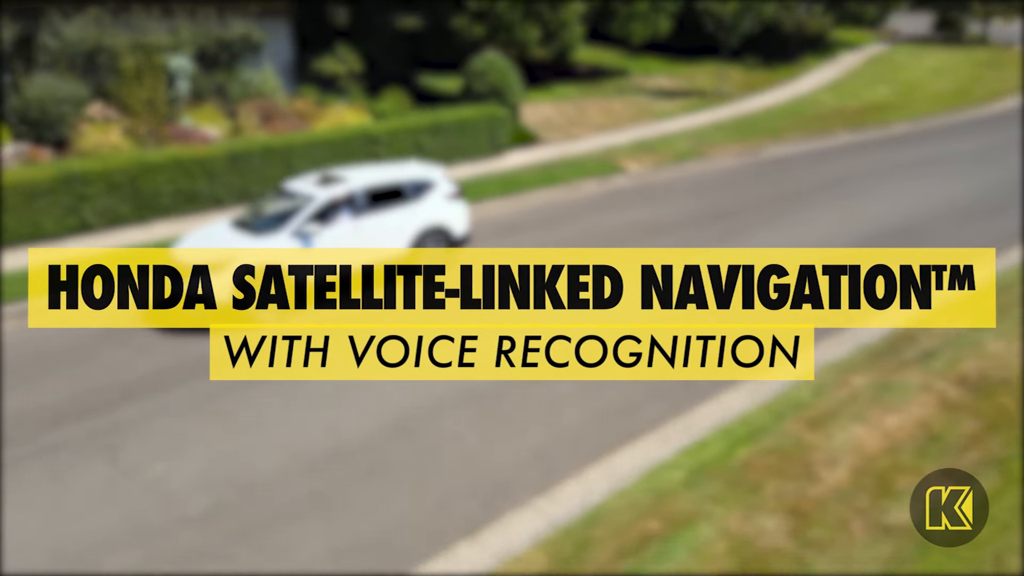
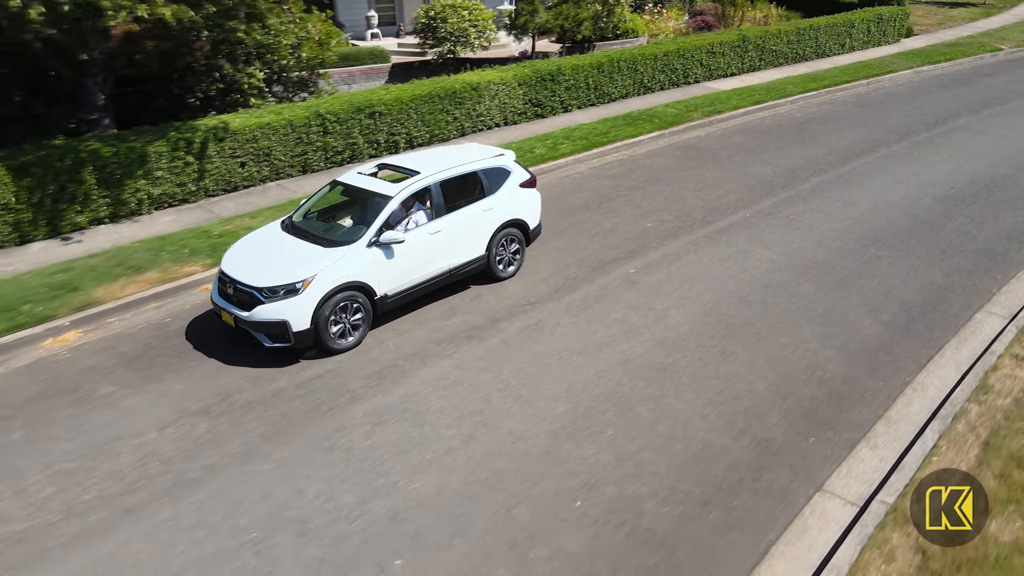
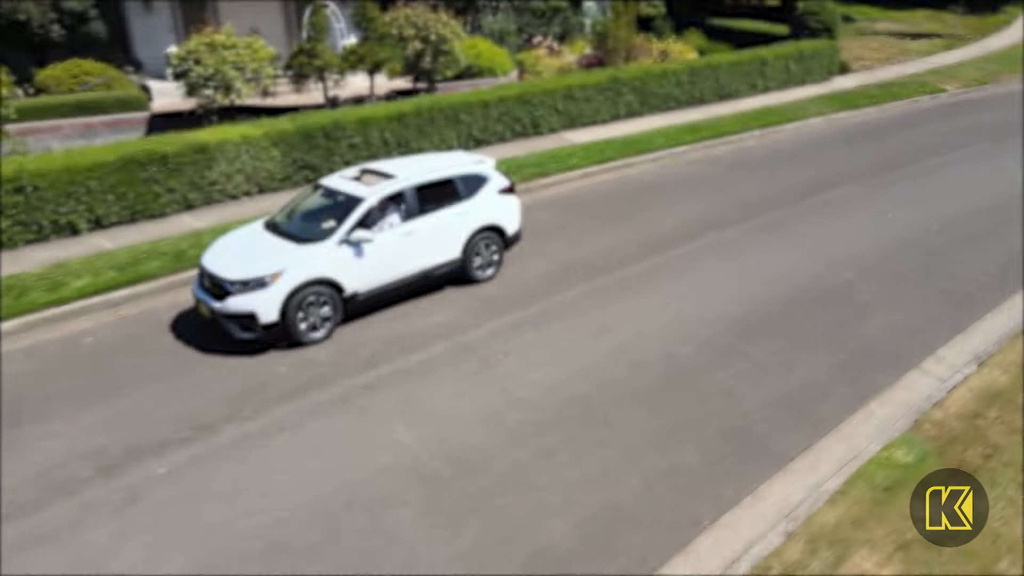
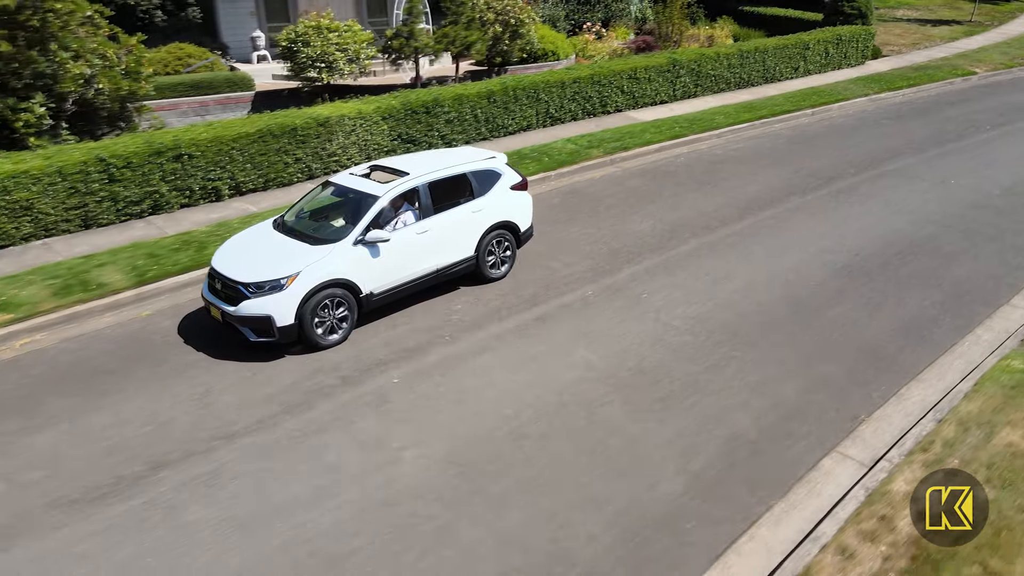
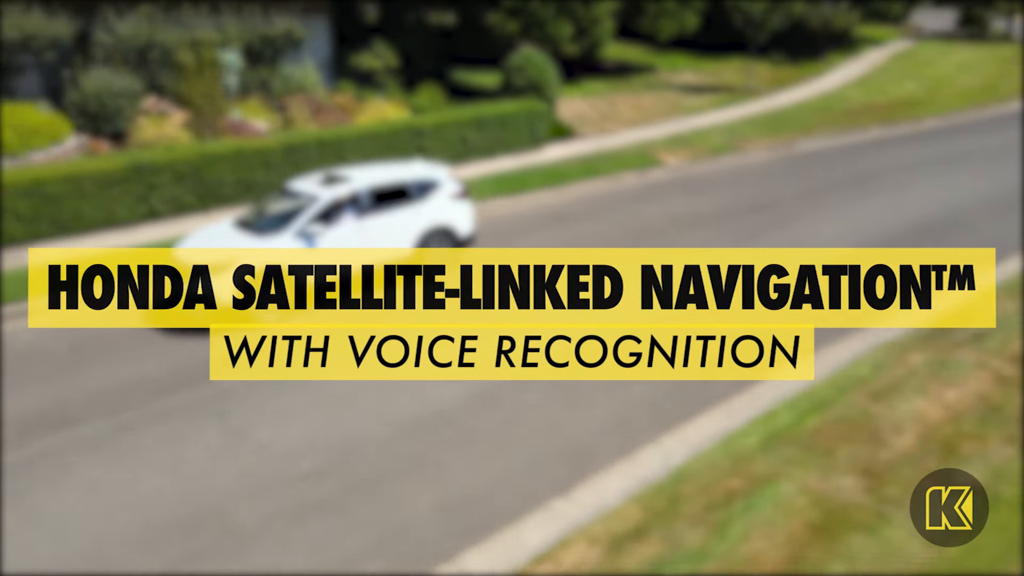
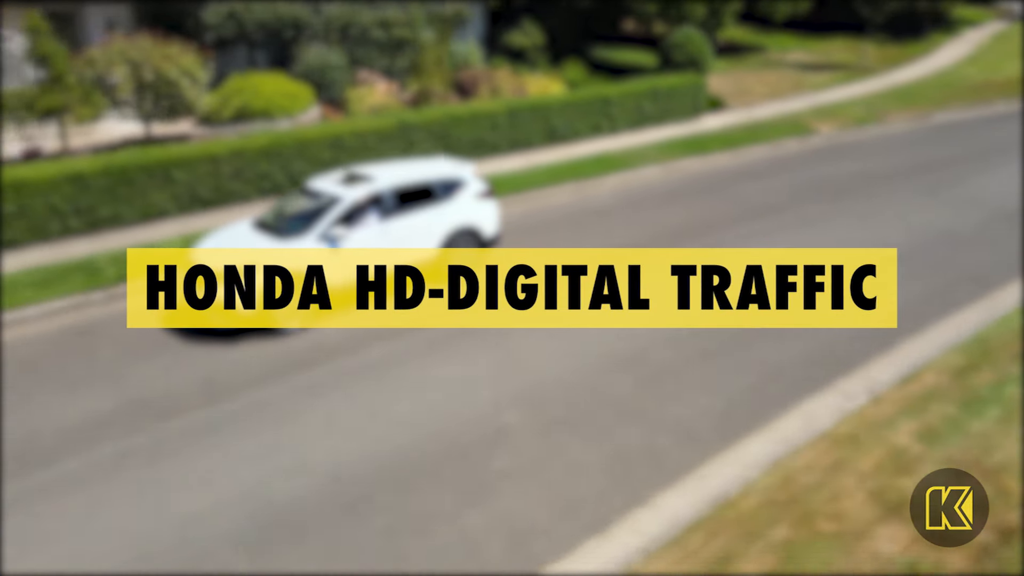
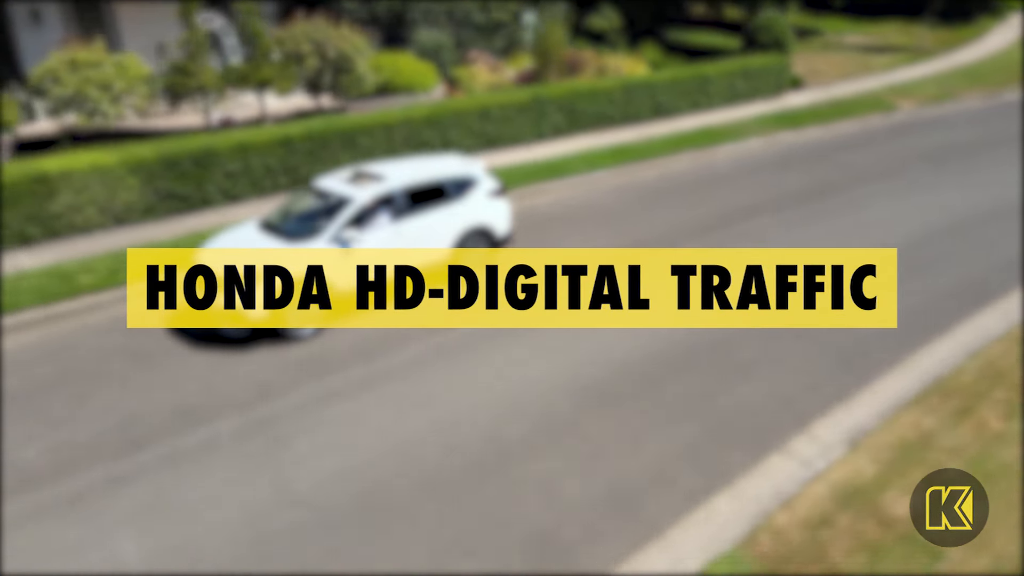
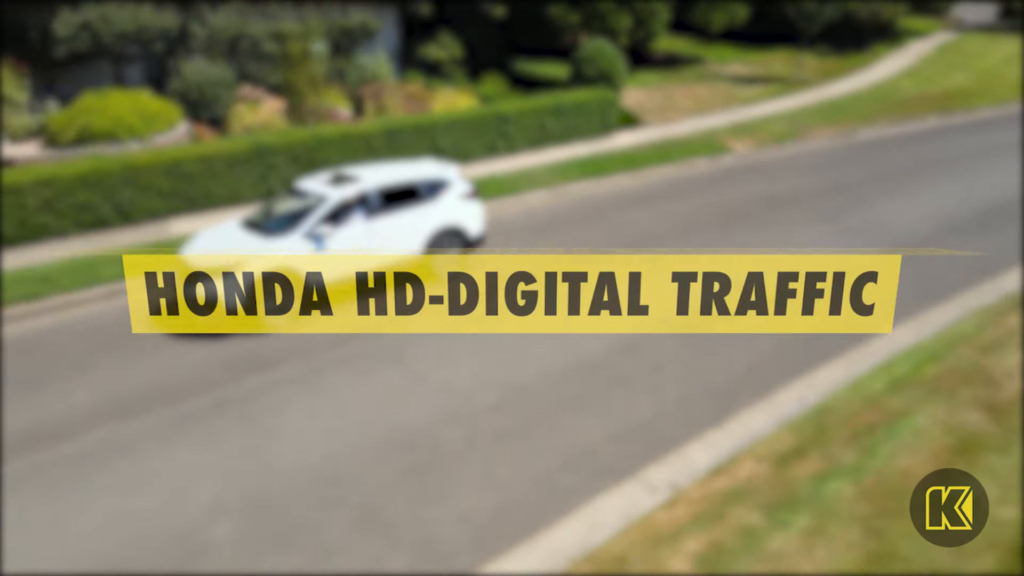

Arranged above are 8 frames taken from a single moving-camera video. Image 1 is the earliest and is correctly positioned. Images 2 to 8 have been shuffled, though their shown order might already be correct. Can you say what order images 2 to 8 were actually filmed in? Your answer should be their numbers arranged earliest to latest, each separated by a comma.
5, 8, 6, 7, 3, 4, 2
